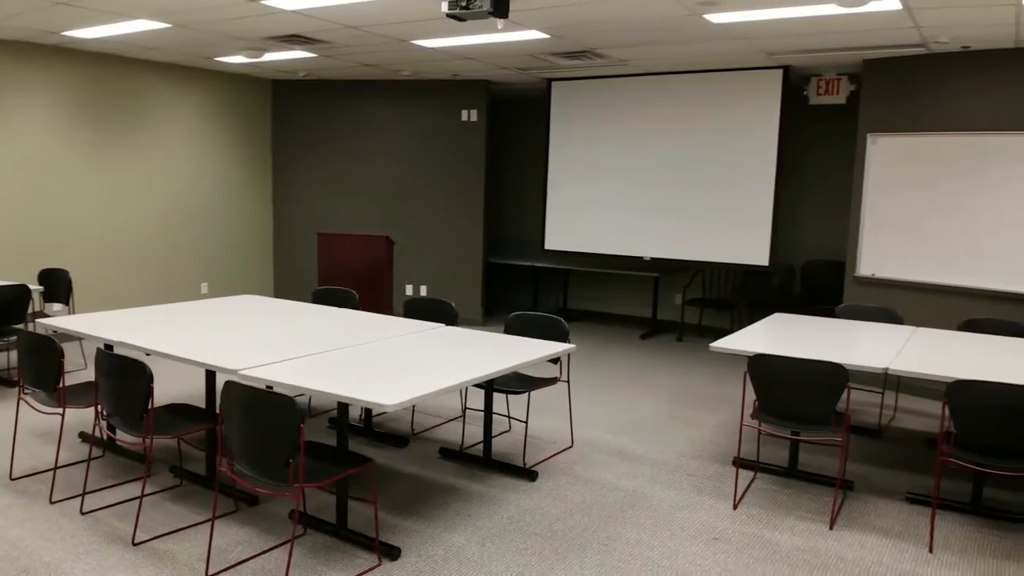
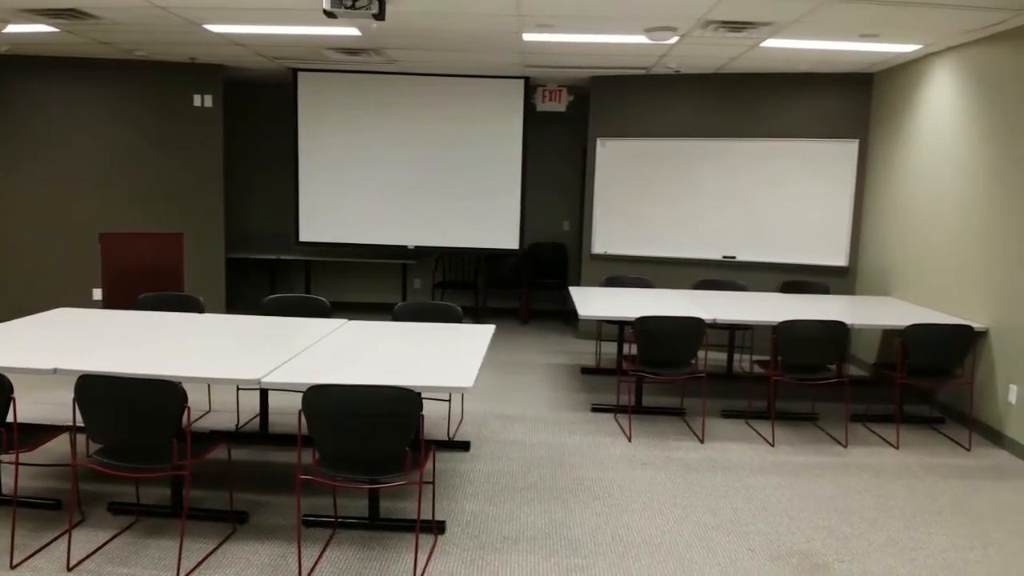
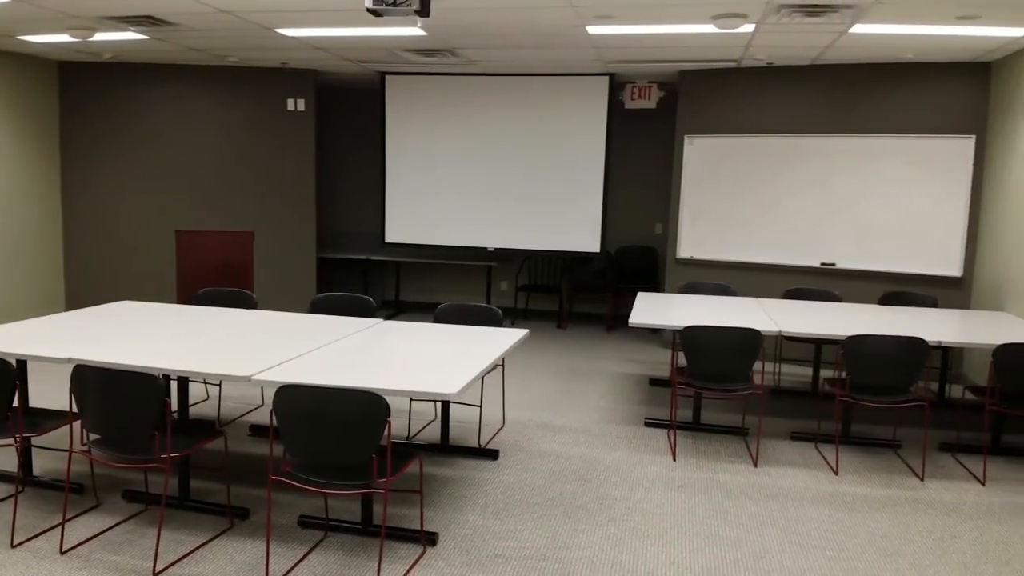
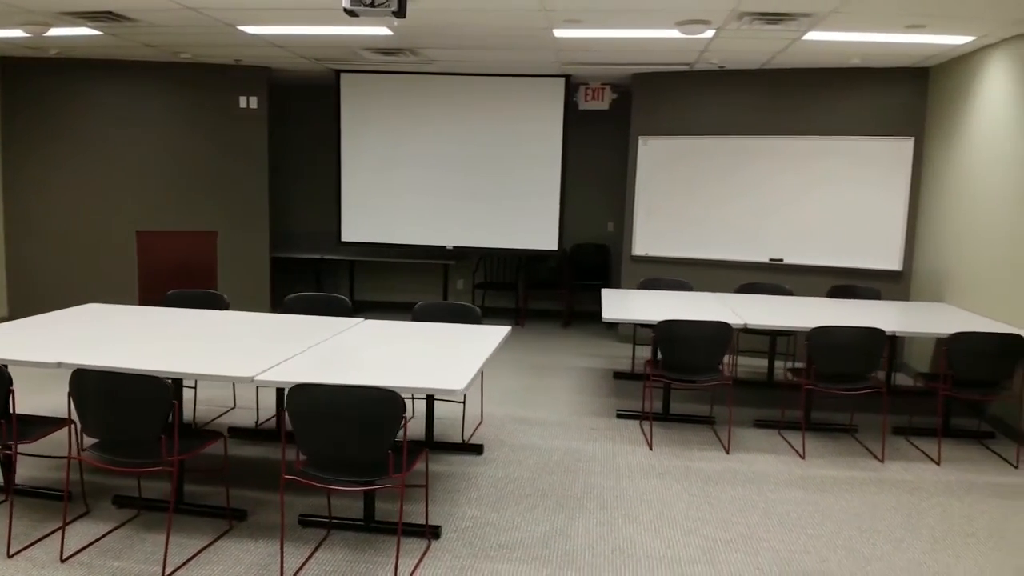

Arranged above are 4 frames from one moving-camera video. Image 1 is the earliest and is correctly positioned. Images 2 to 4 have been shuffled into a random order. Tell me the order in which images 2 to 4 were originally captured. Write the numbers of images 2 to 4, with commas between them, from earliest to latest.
3, 4, 2
